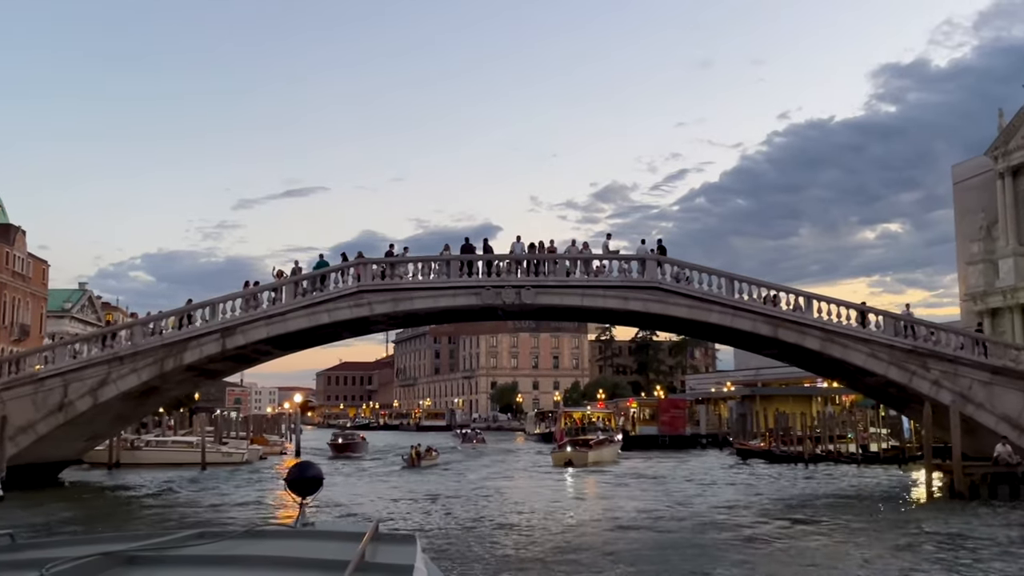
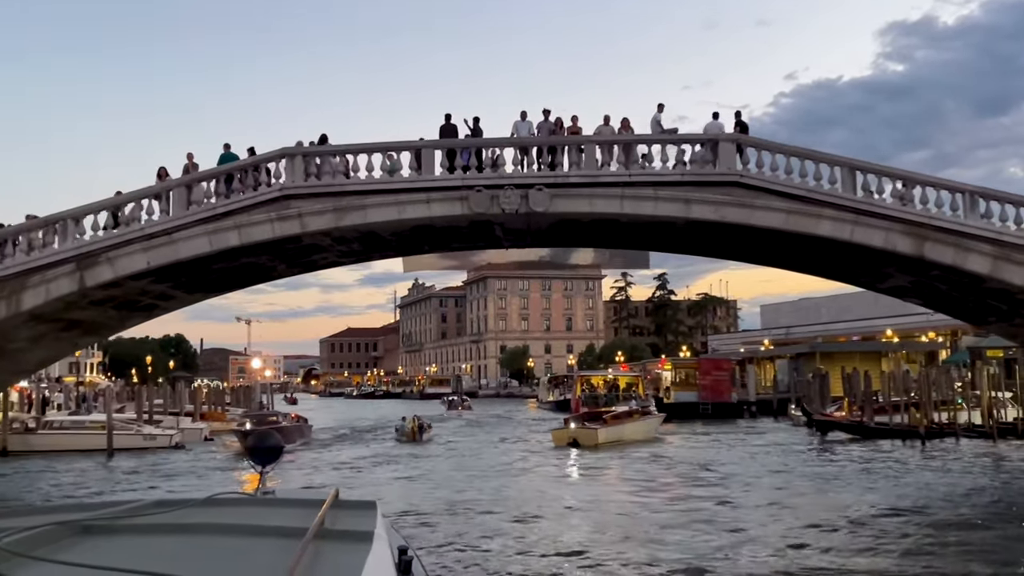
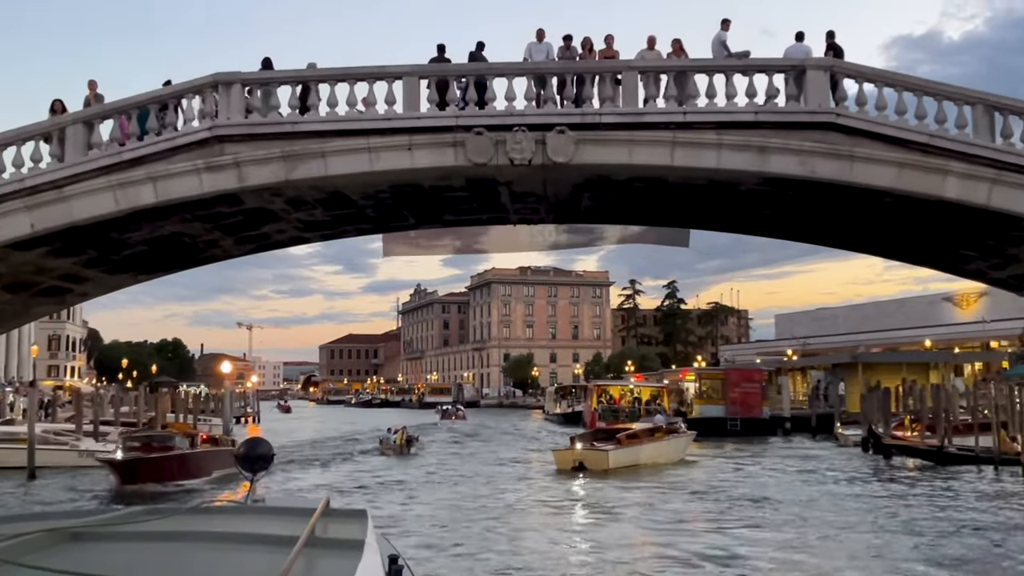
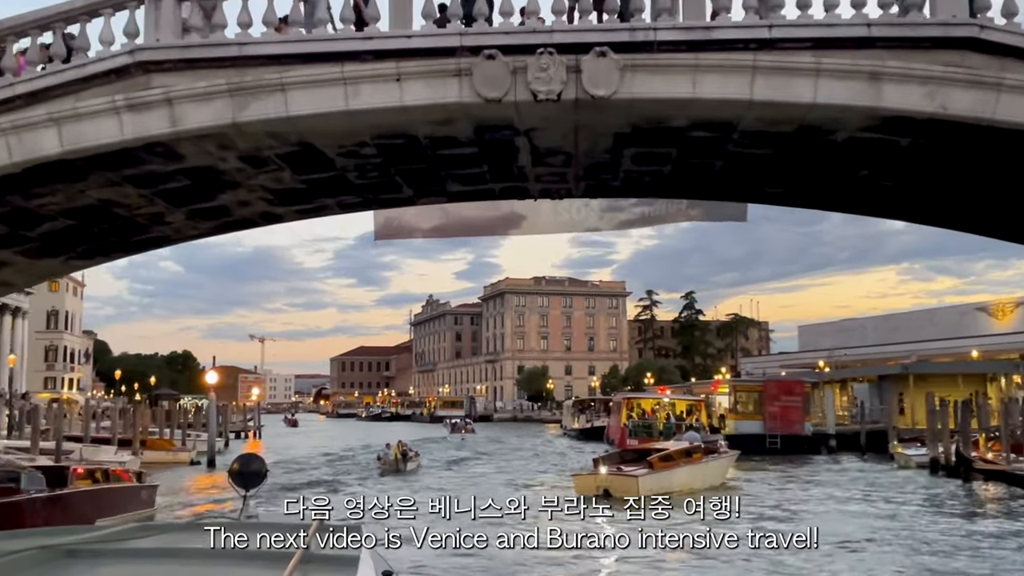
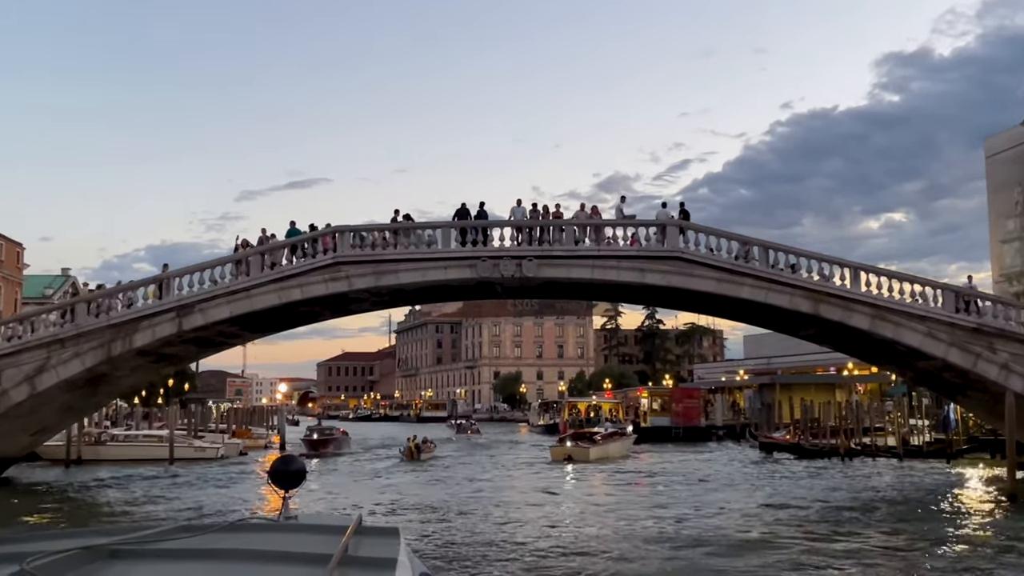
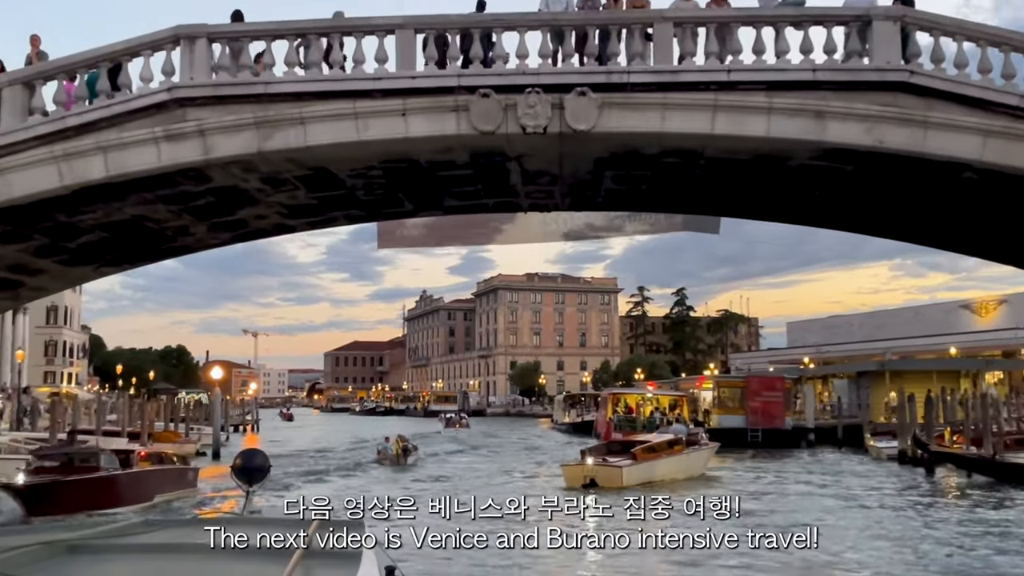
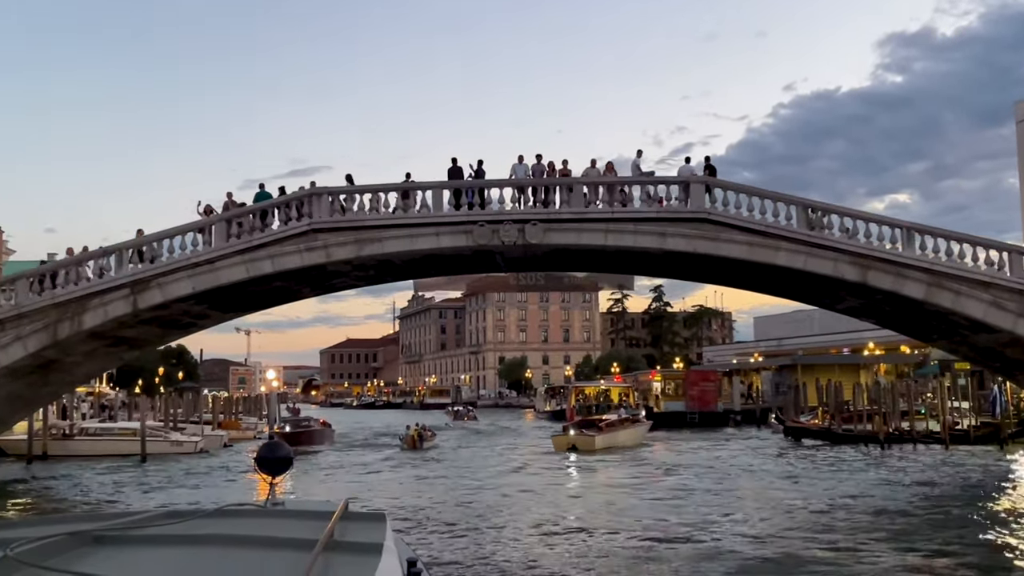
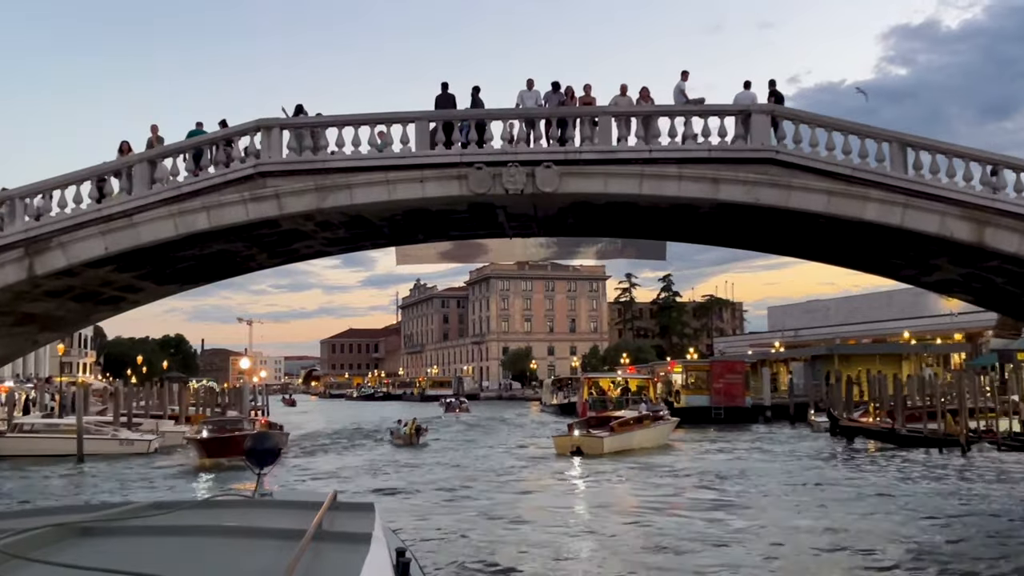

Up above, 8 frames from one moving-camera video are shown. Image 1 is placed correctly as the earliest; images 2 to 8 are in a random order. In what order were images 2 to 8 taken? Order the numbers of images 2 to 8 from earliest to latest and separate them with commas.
5, 7, 2, 8, 3, 6, 4
